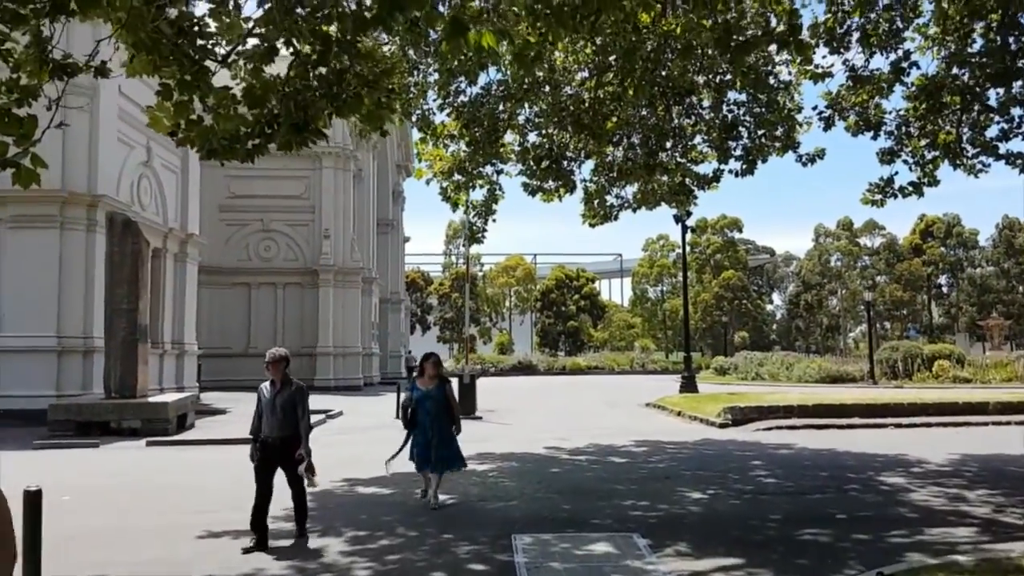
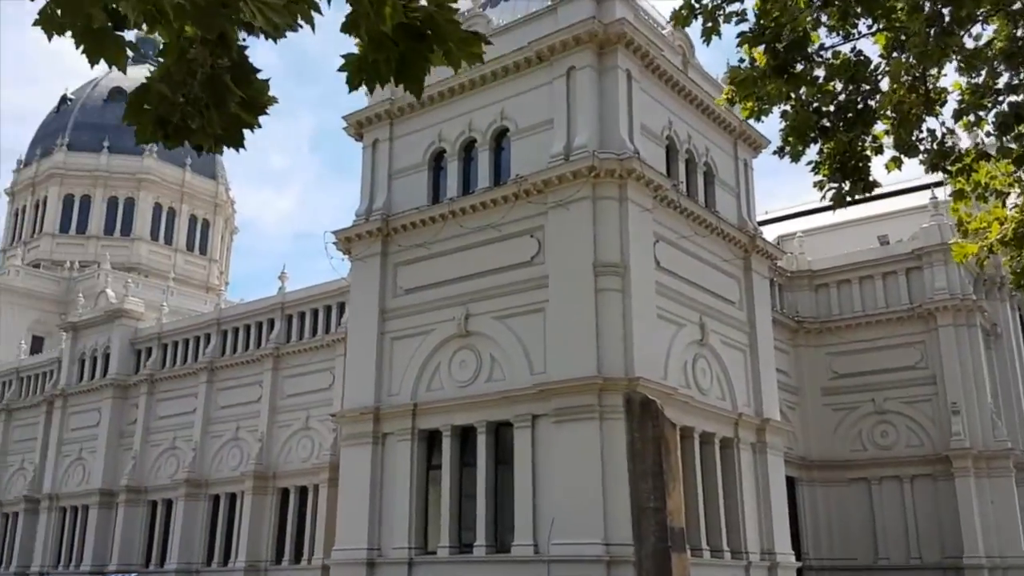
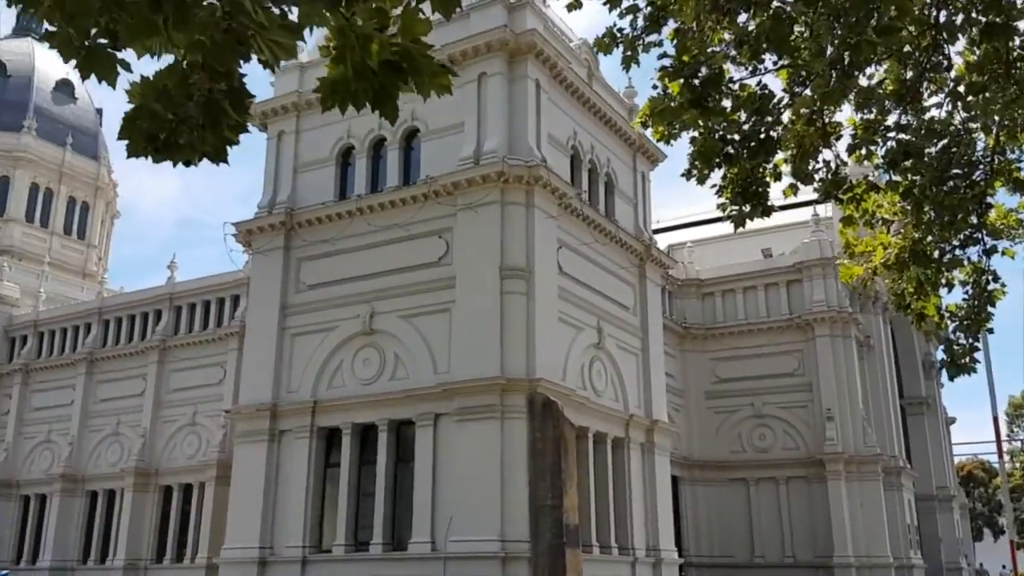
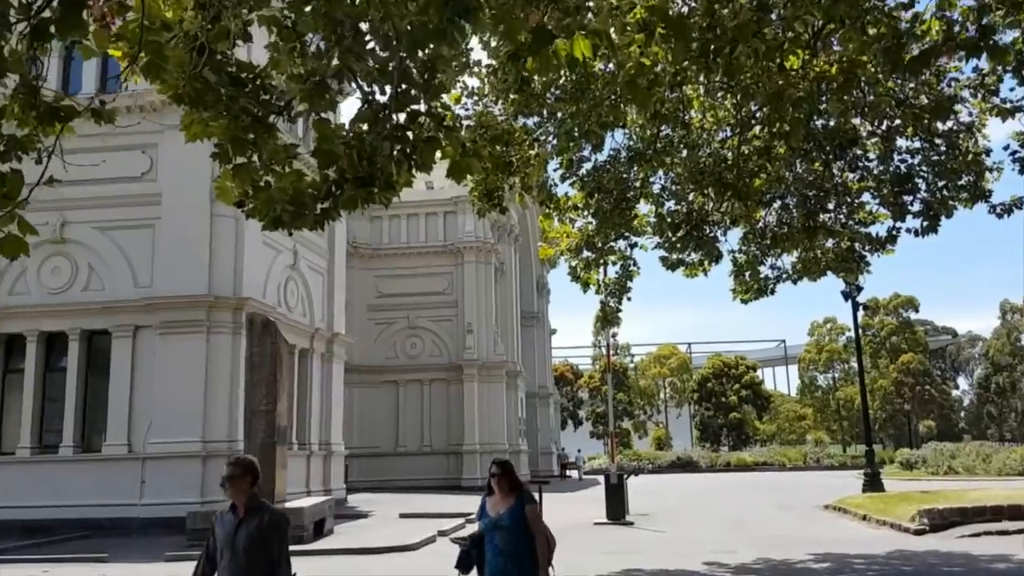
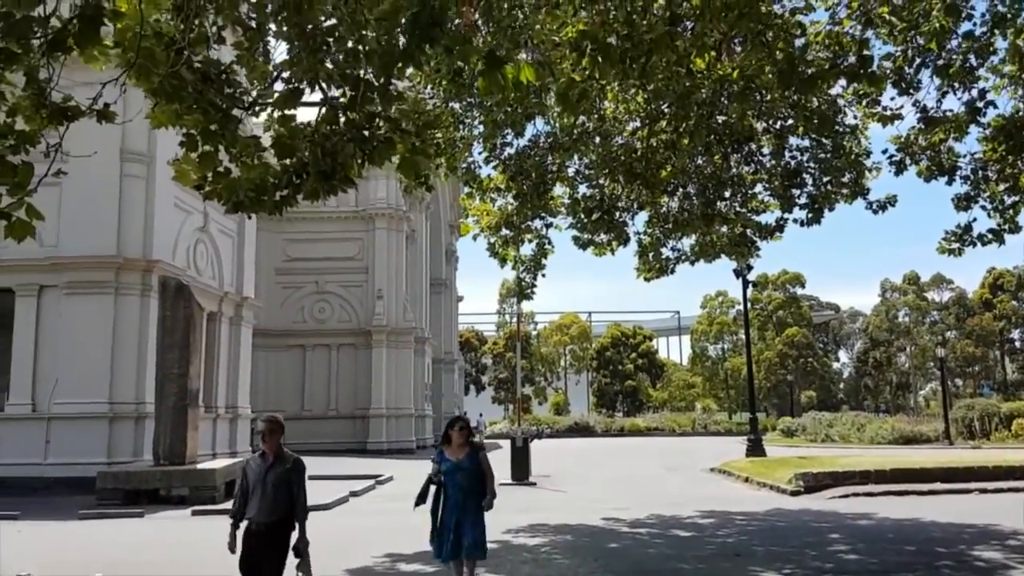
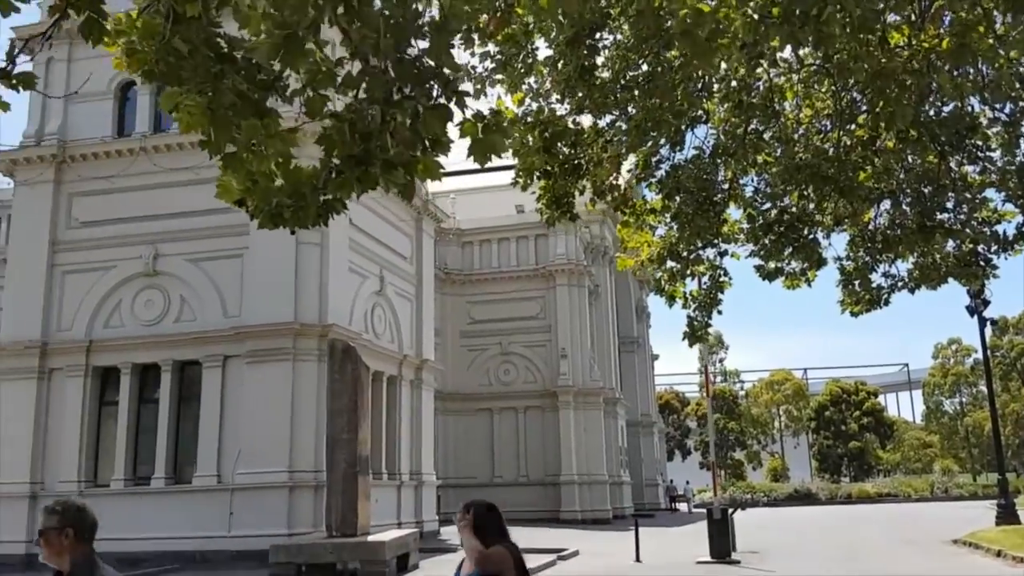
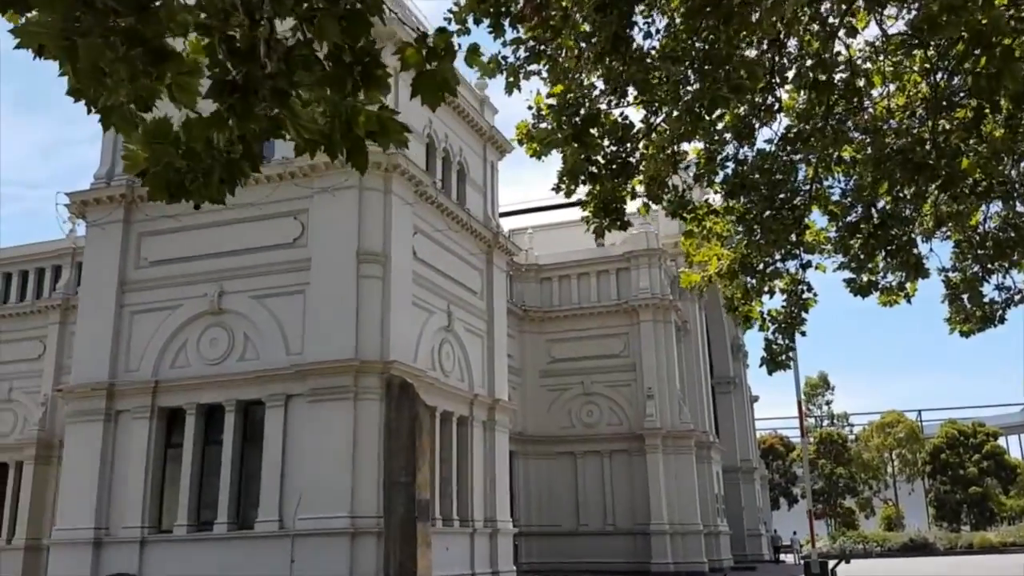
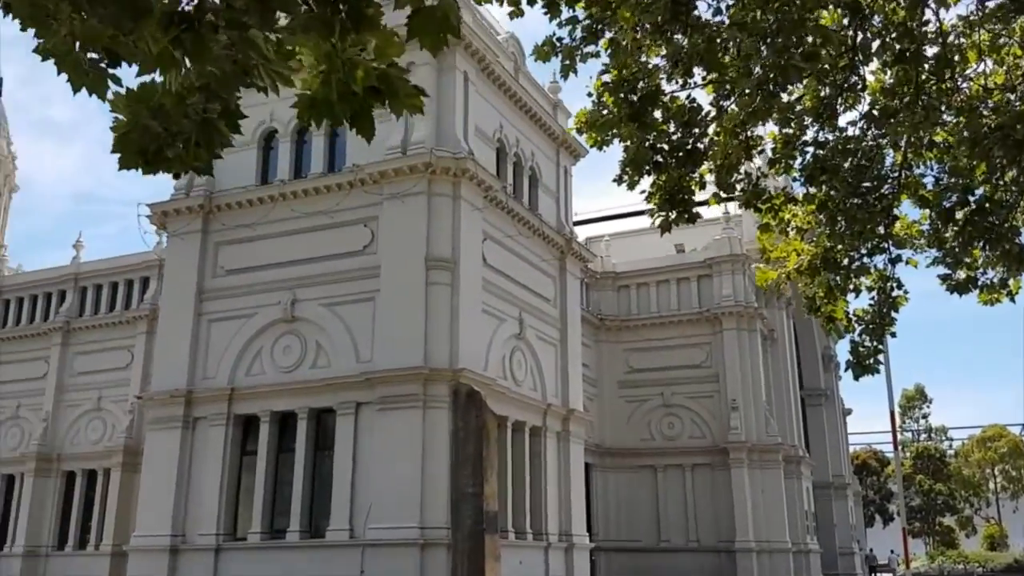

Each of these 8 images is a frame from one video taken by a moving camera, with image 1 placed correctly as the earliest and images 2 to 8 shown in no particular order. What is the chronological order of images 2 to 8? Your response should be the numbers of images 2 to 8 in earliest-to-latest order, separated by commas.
5, 4, 6, 7, 8, 3, 2
